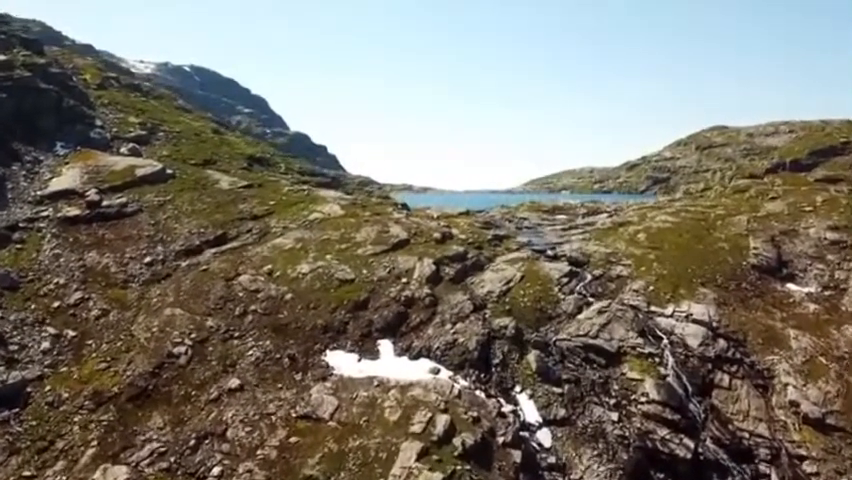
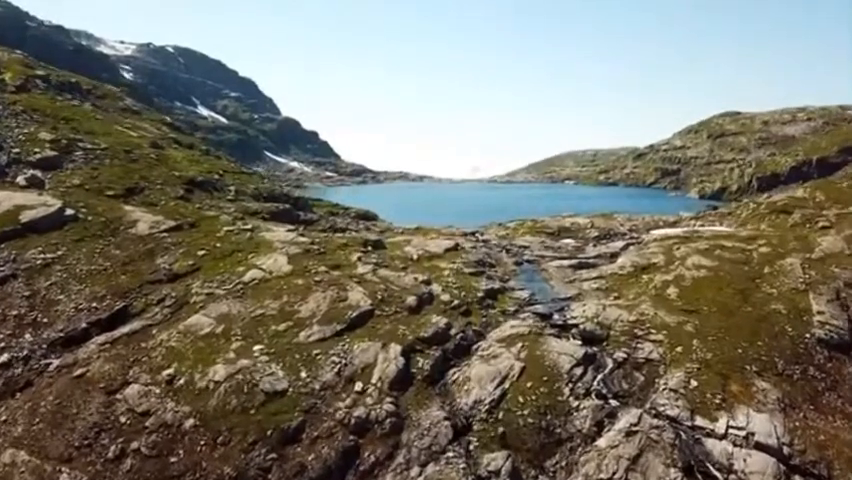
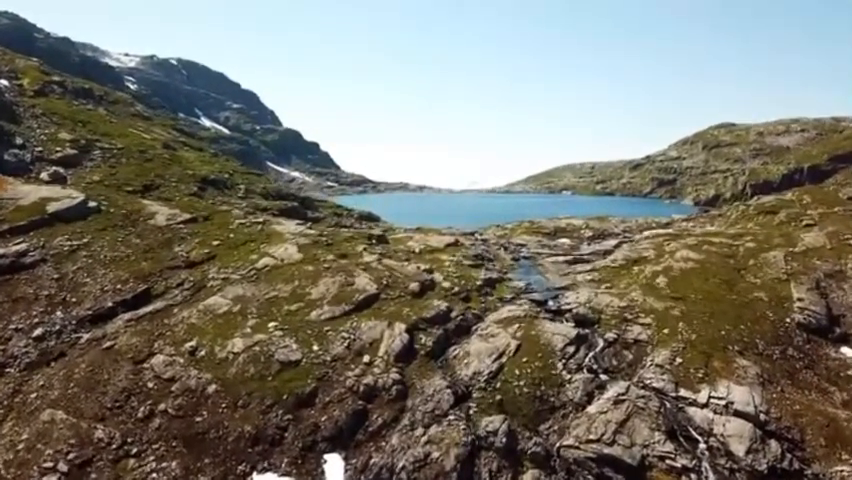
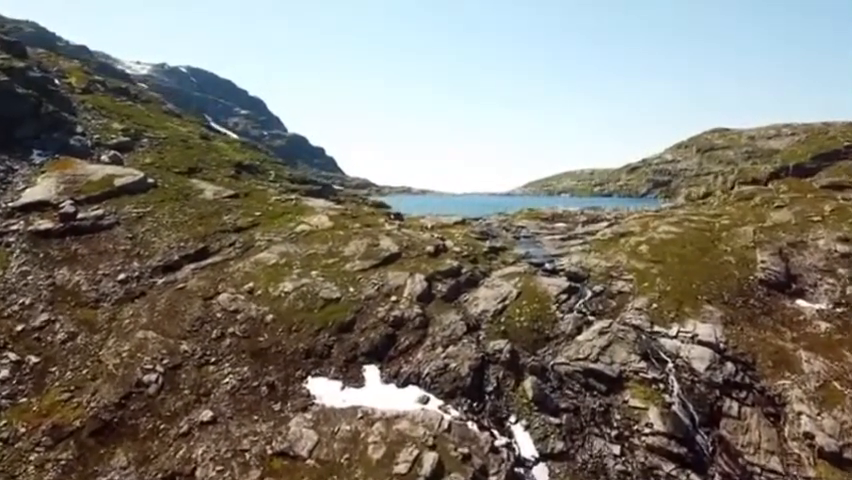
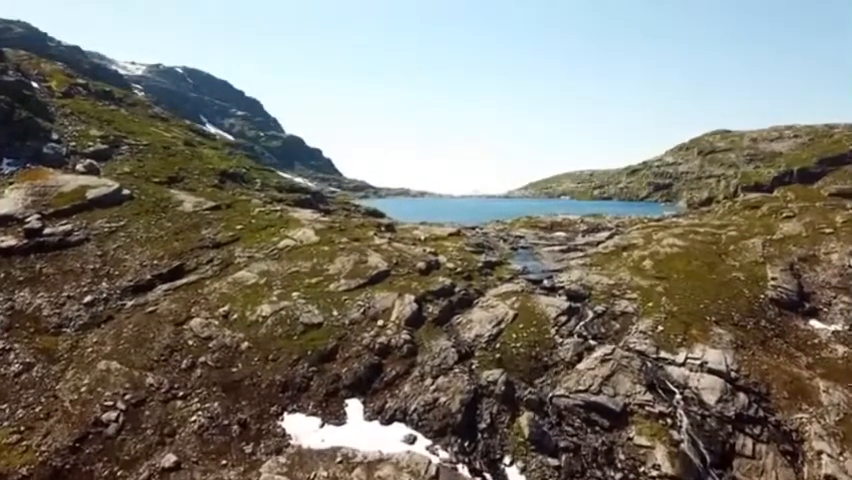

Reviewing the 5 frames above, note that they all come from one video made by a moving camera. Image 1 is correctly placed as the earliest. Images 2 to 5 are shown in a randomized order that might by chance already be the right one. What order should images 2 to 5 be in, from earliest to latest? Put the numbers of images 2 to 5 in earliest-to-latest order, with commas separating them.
4, 5, 3, 2
